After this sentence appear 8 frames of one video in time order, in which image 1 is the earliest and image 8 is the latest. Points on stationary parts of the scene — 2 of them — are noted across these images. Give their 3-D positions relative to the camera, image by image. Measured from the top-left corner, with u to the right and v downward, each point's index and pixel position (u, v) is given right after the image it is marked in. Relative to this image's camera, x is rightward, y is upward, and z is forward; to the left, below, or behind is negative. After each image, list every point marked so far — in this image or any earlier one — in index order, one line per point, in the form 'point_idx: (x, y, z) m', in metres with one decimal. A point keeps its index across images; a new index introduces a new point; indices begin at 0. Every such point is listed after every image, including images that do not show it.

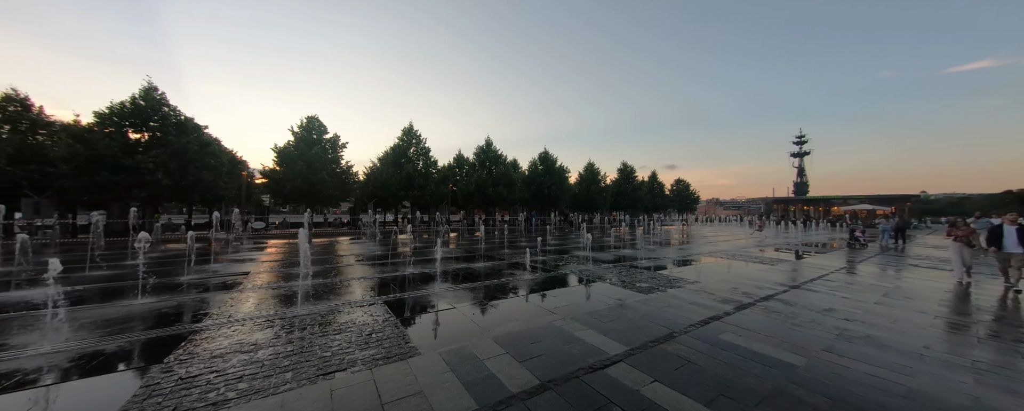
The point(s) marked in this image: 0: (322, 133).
0: (-10.8, +4.1, +15.9) m
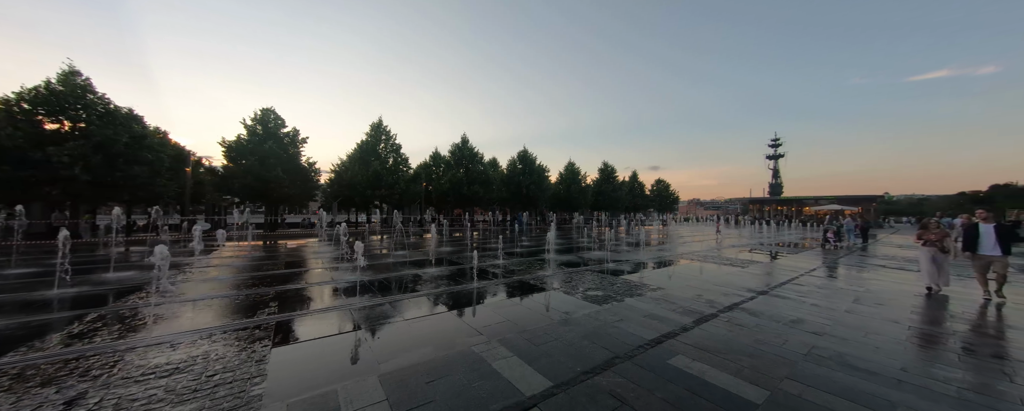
0: (-12.3, +4.2, +14.7) m
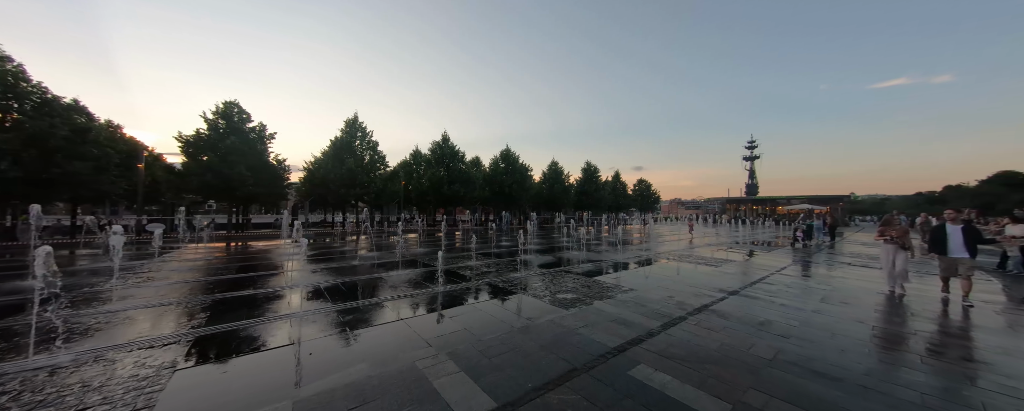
0: (-13.3, +4.2, +13.8) m
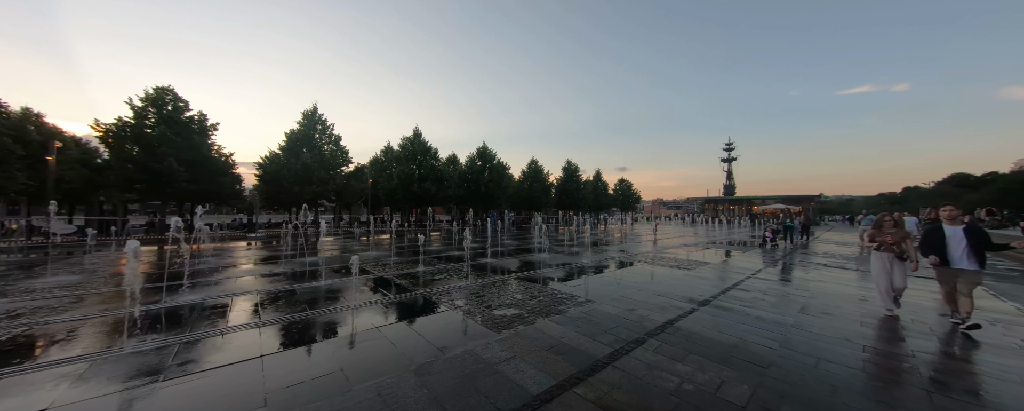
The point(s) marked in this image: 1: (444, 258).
0: (-14.6, +4.3, +12.3) m
1: (-2.2, -1.7, +9.1) m
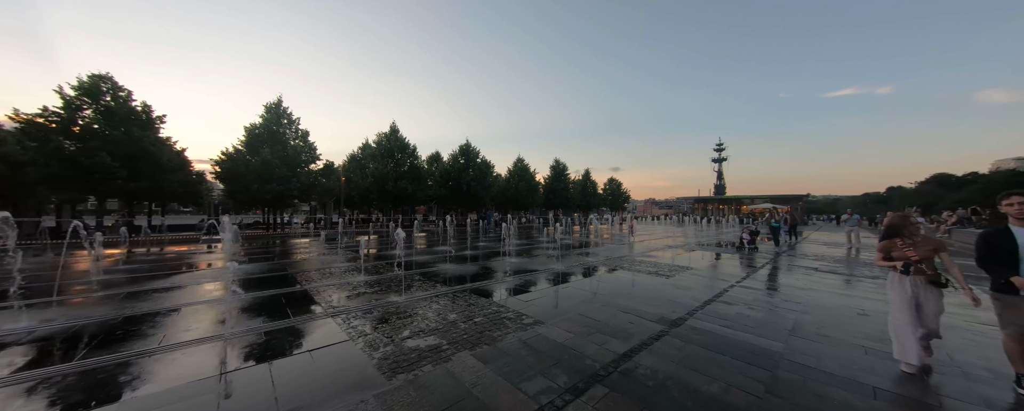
0: (-15.7, +4.3, +11.2) m
1: (-3.2, -1.7, +8.2) m
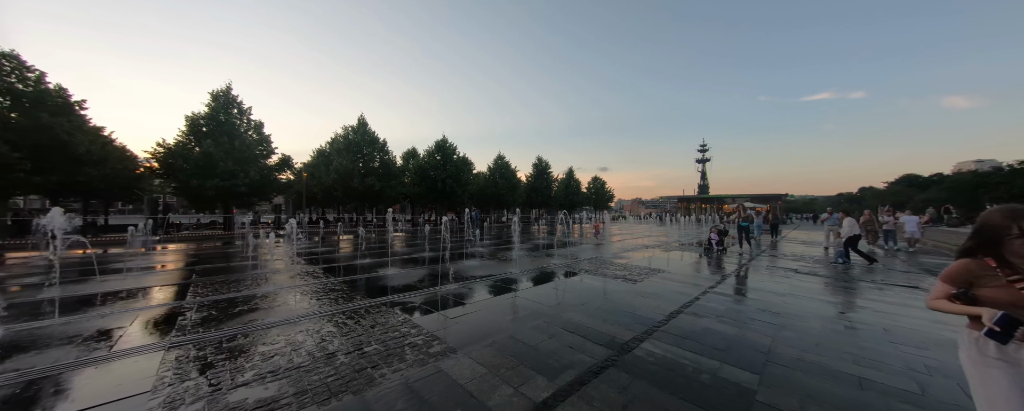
0: (-16.9, +4.4, +9.7) m
1: (-4.3, -1.6, +7.2) m
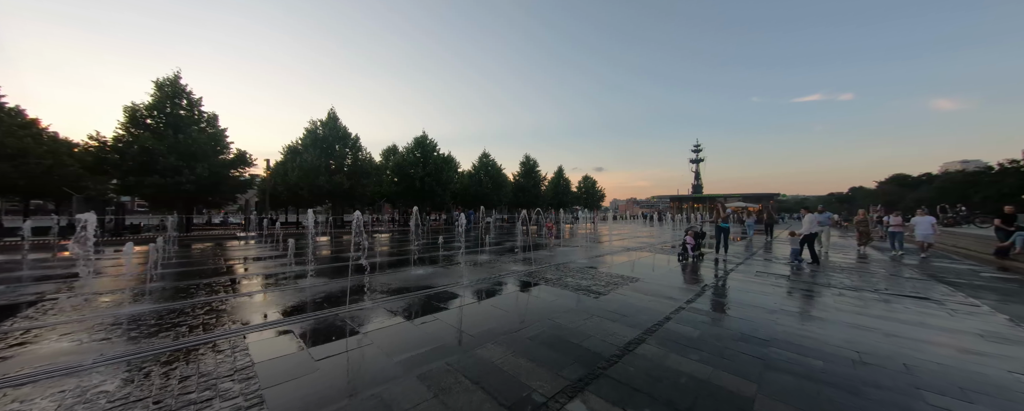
0: (-17.9, +4.4, +8.5) m
1: (-5.3, -1.6, +6.2) m
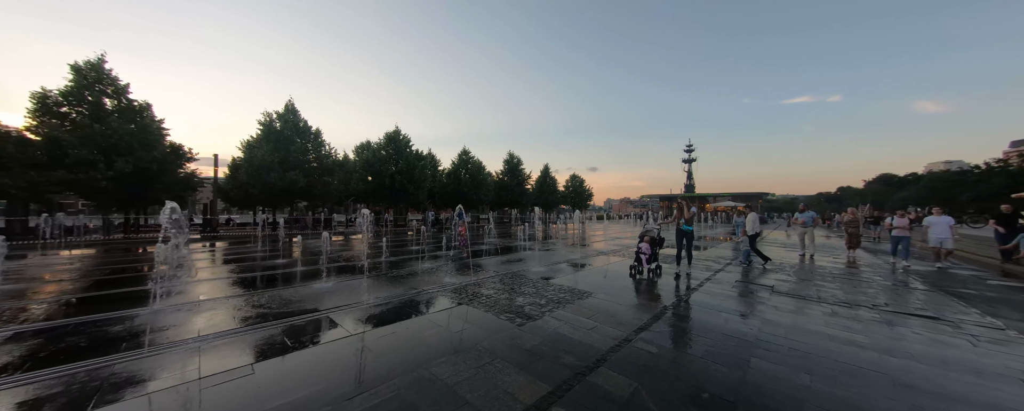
0: (-19.2, +4.4, +7.1) m
1: (-6.5, -1.6, +5.0) m
